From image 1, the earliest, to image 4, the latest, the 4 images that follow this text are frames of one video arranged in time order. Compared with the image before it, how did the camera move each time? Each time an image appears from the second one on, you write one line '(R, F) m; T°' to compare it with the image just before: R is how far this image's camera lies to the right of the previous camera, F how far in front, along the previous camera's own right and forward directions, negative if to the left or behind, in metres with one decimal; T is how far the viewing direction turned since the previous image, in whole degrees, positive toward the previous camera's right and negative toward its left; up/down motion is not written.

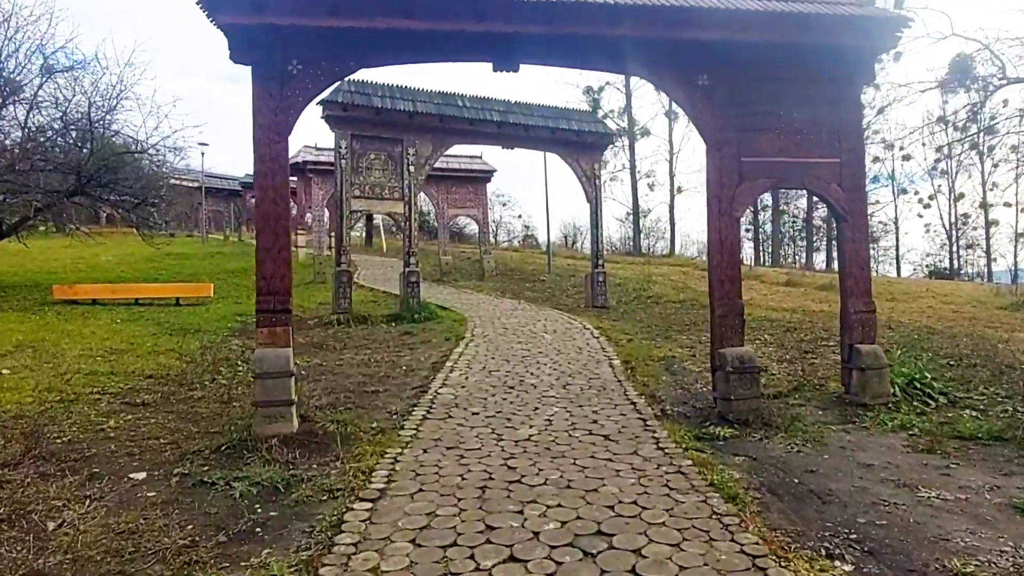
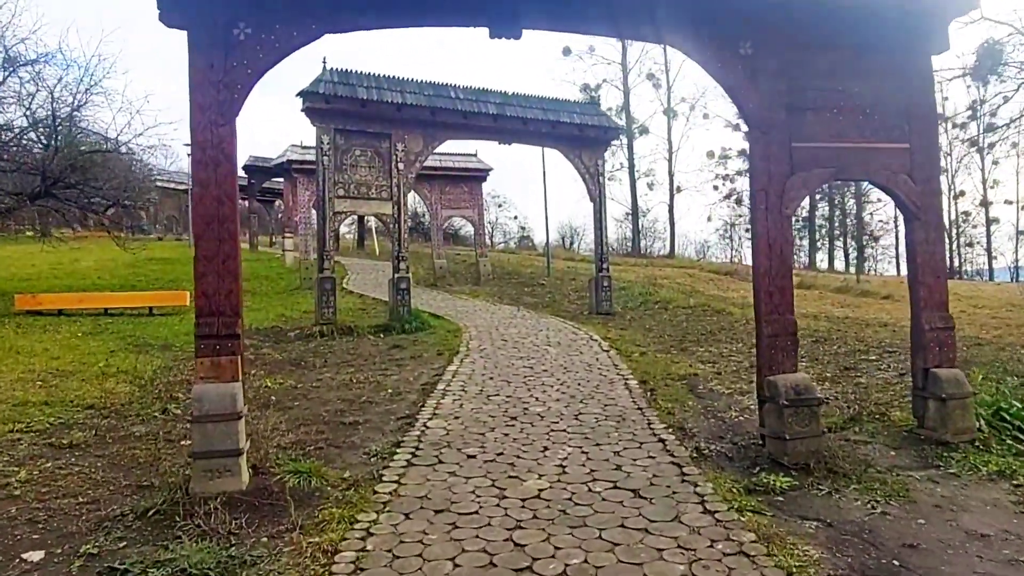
(0.0, +1.0) m; 0°
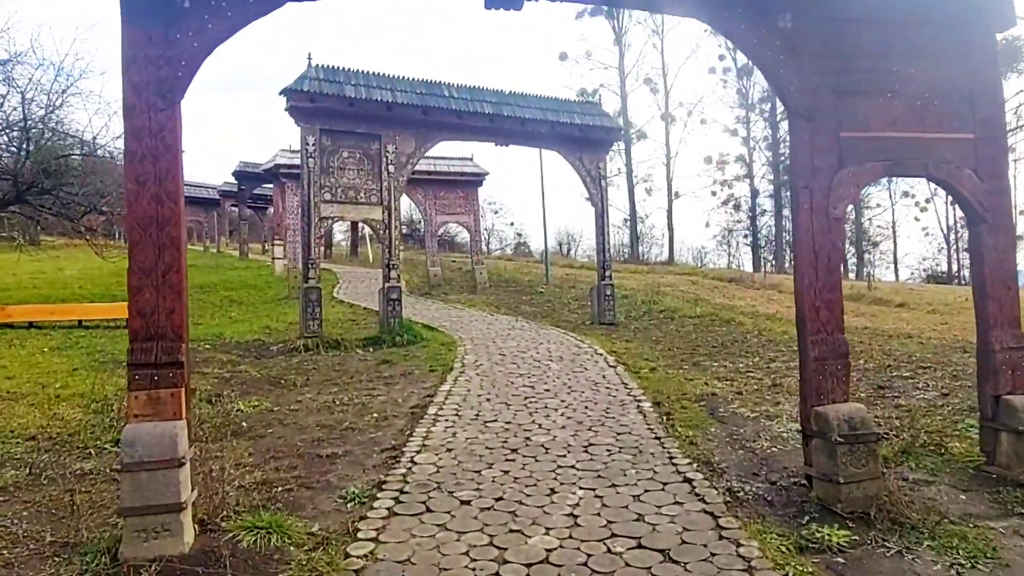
(0.0, +0.7) m; 0°
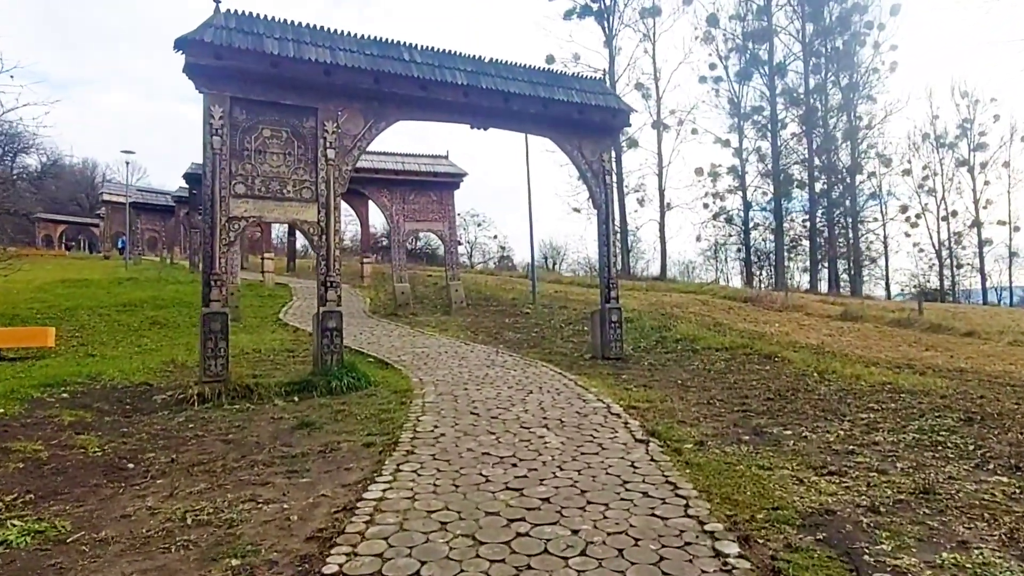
(+0.1, +2.8) m; +1°
